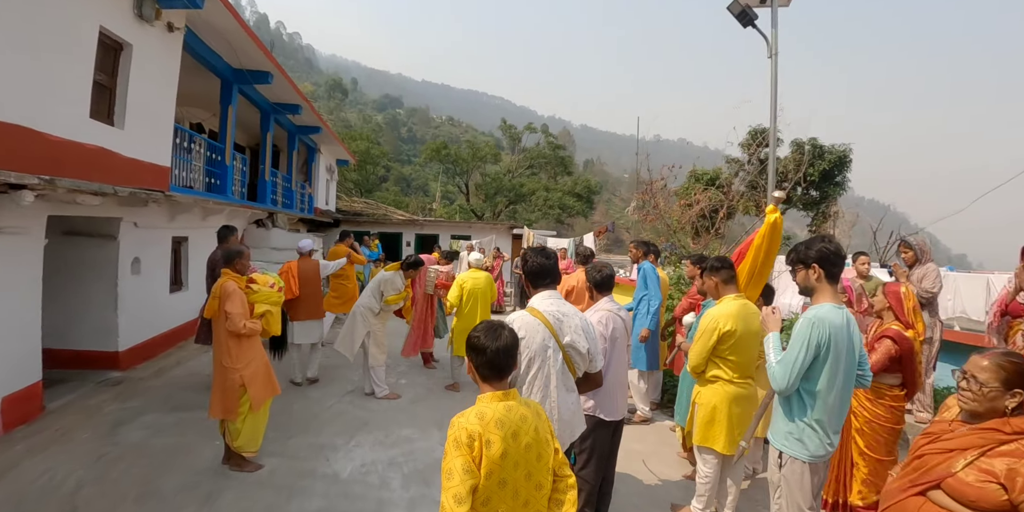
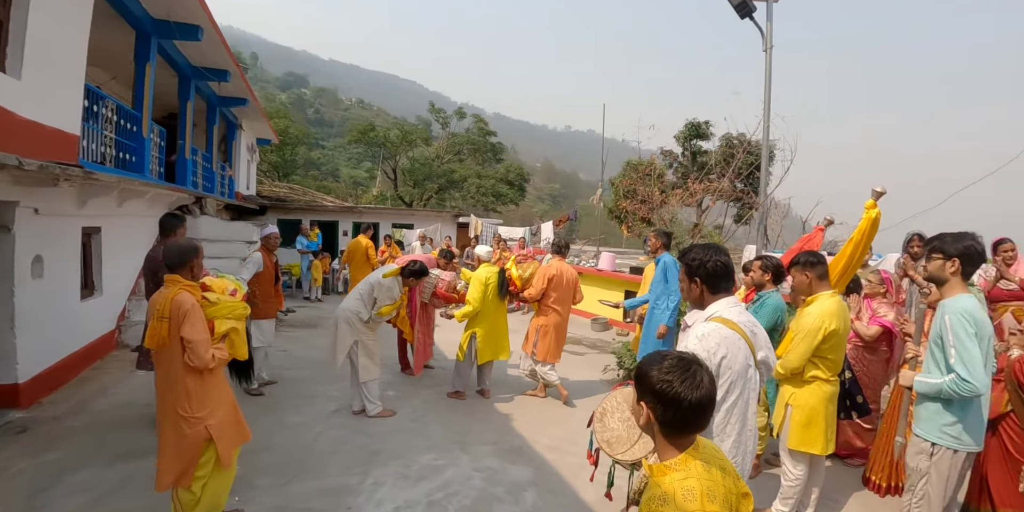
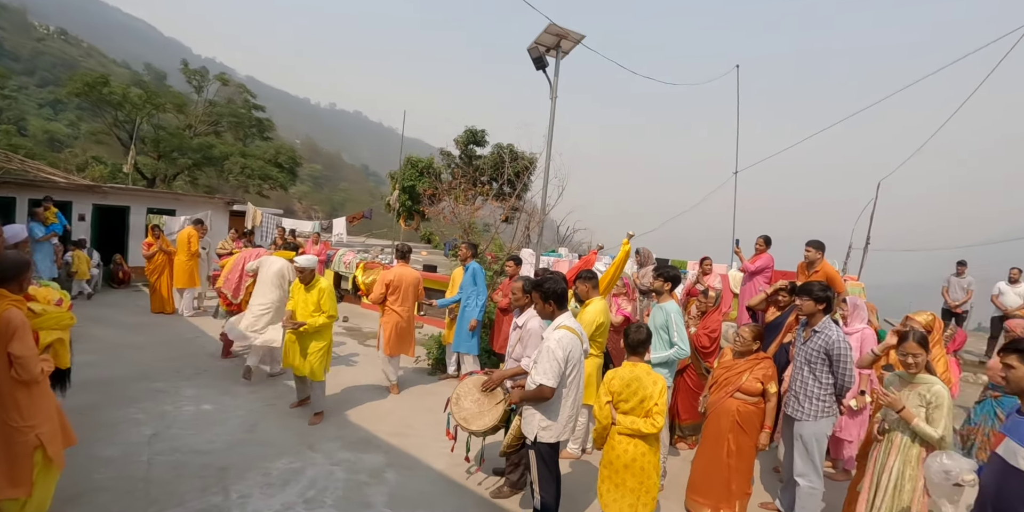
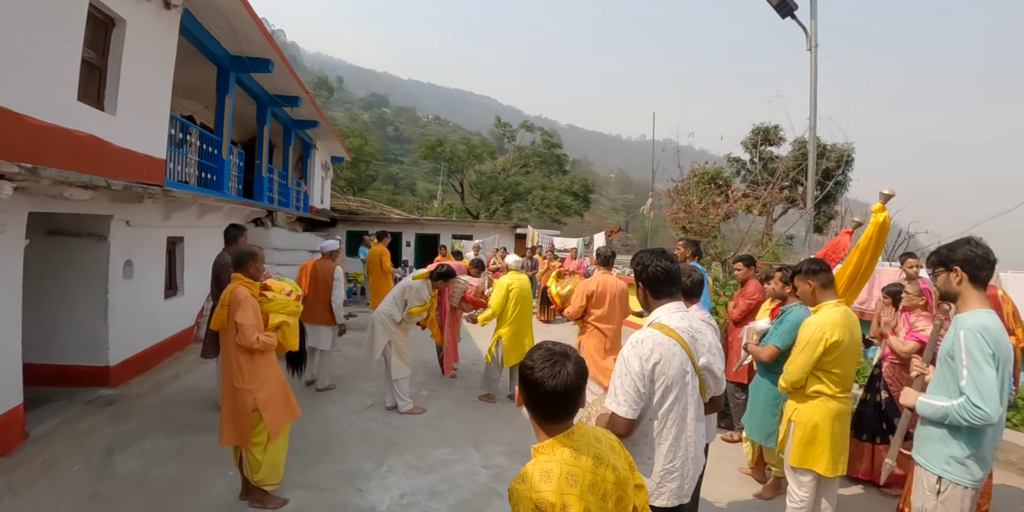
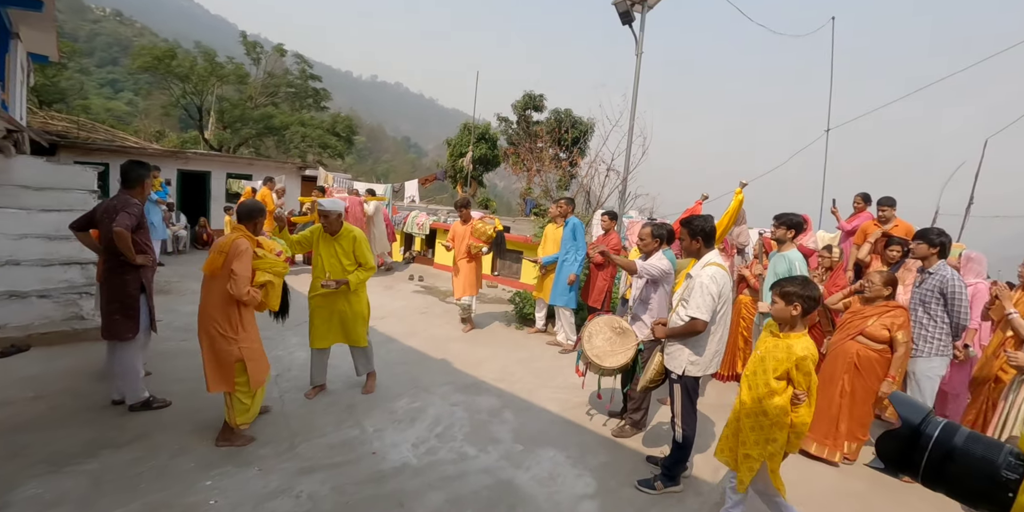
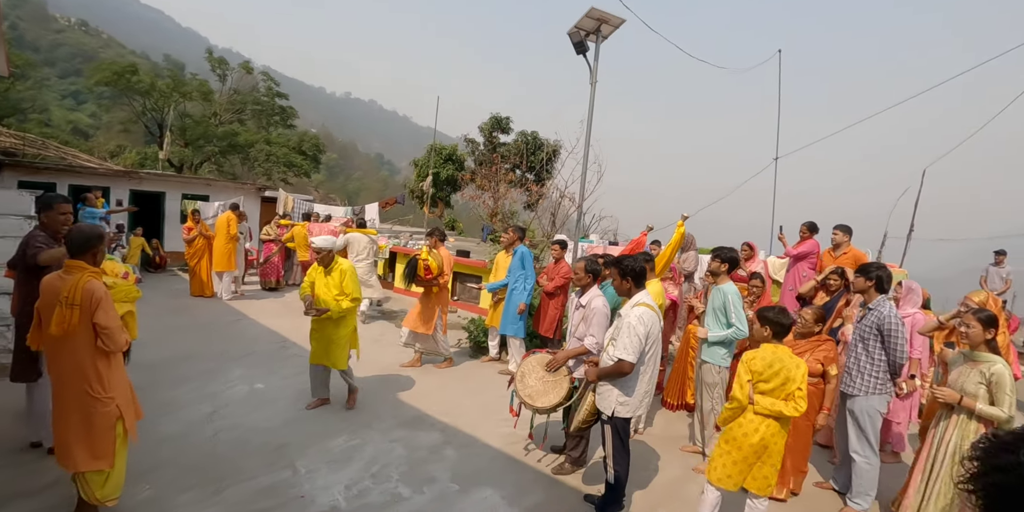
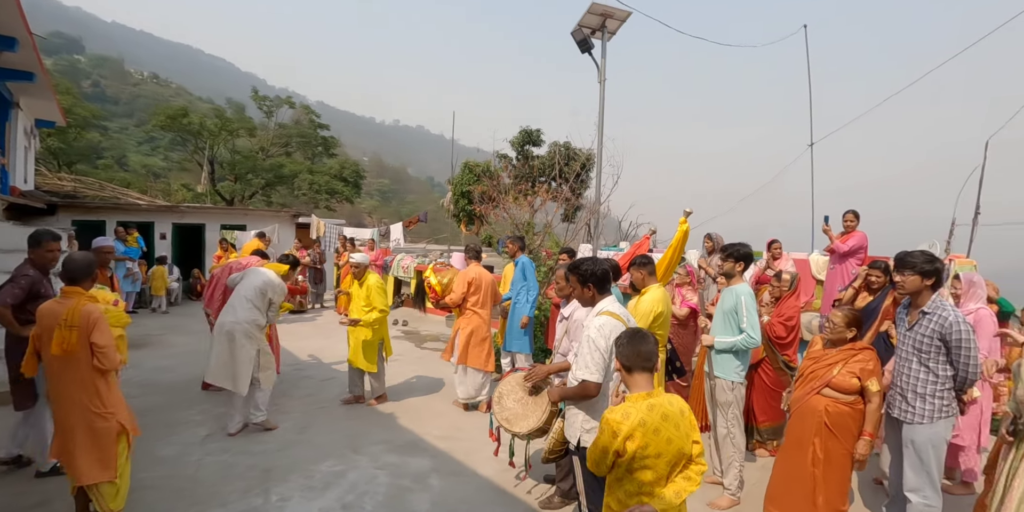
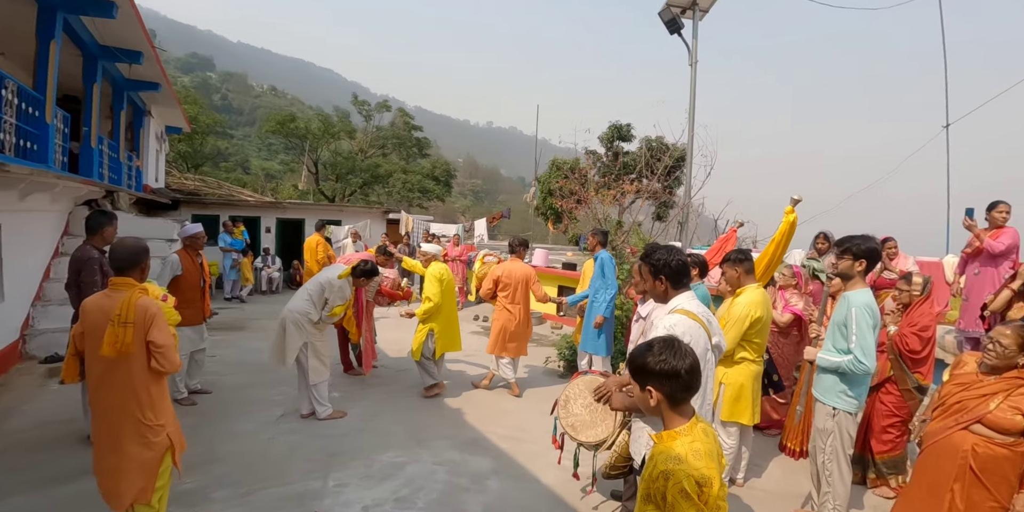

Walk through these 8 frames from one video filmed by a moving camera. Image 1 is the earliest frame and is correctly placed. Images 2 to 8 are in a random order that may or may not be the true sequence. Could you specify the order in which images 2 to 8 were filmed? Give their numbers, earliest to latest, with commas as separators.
4, 2, 8, 7, 3, 6, 5
